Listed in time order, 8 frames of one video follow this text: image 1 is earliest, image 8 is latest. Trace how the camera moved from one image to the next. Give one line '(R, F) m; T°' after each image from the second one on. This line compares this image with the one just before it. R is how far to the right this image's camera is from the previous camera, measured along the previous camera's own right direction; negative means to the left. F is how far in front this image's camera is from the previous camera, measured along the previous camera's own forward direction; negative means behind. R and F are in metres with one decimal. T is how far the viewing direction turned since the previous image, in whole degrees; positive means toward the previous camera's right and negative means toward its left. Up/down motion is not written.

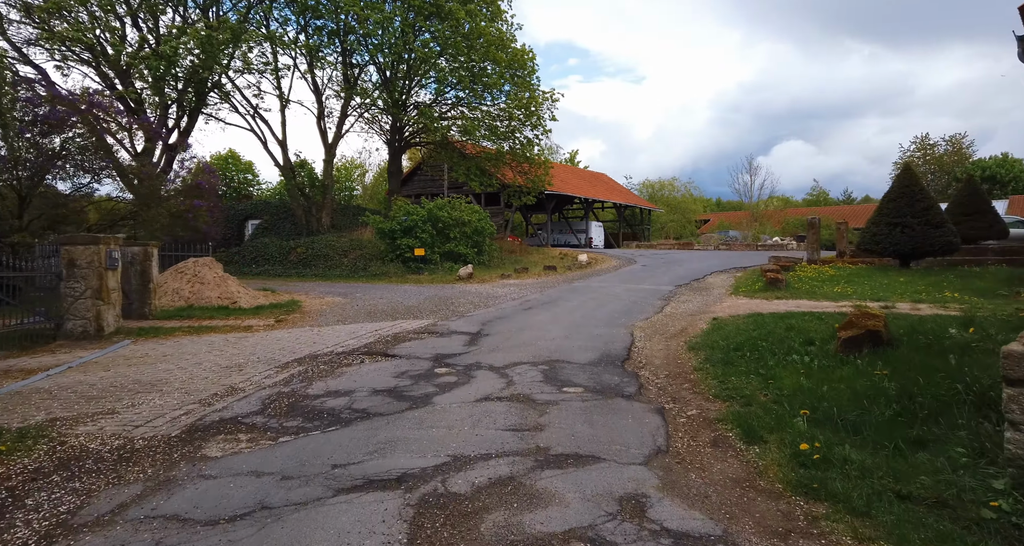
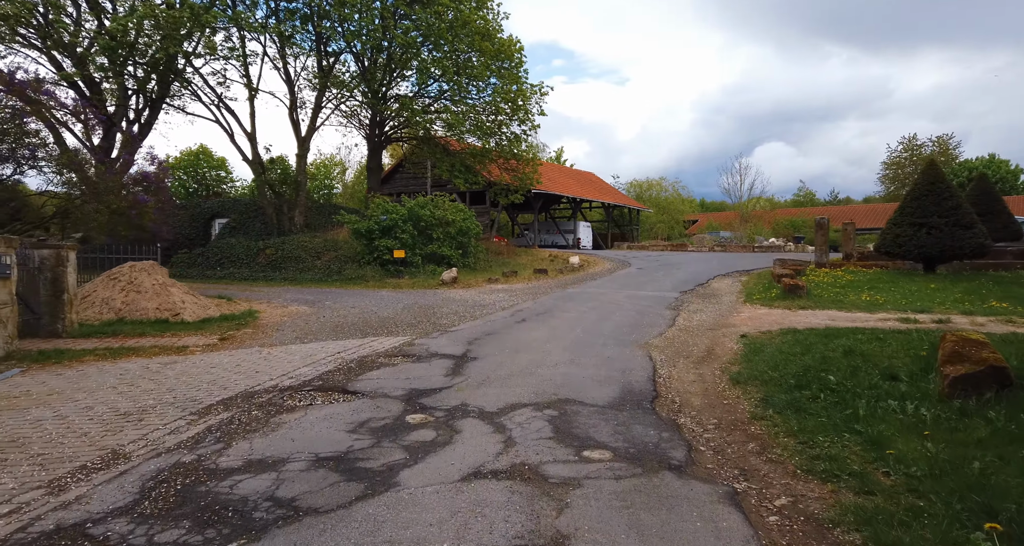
(-0.1, +1.6) m; +2°
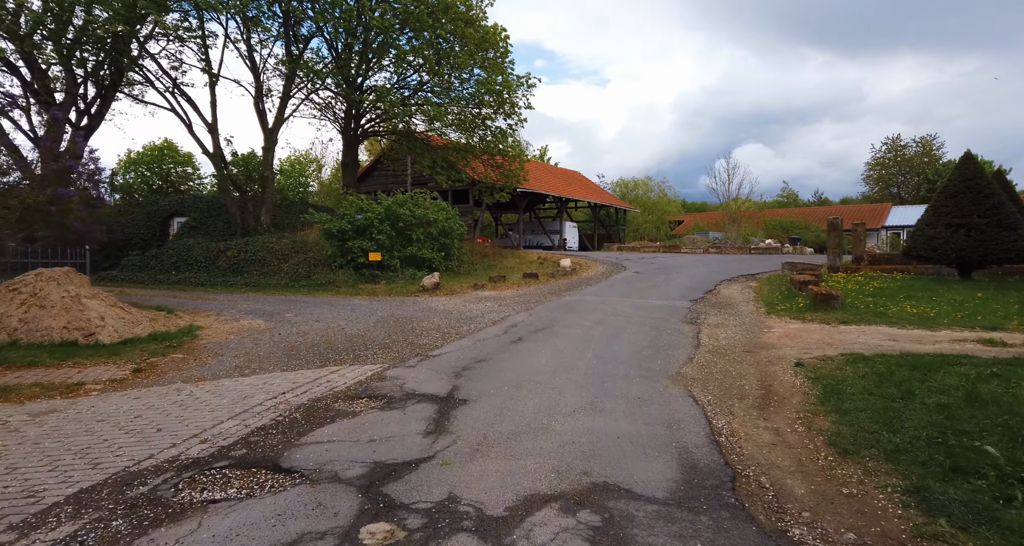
(-0.2, +1.8) m; +2°
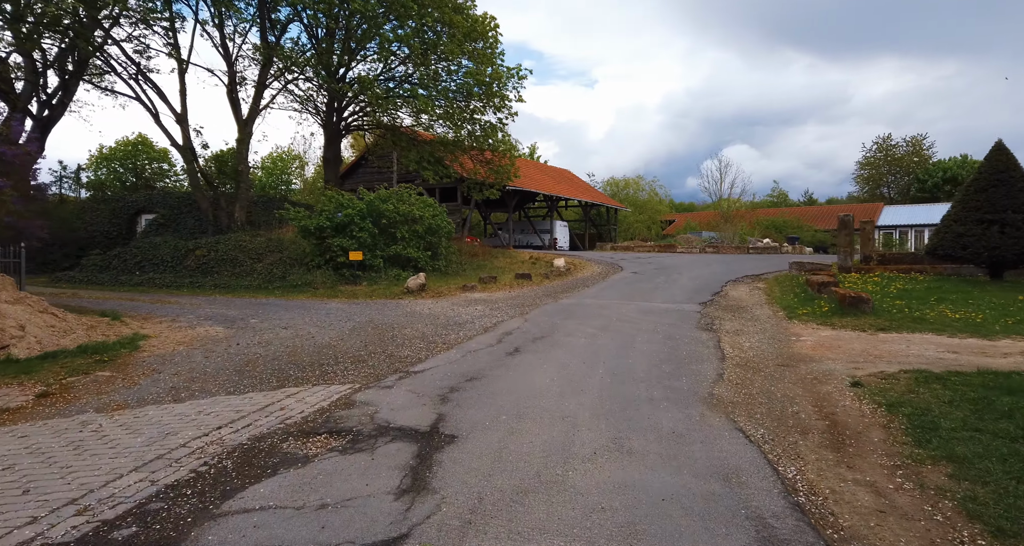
(-0.1, +1.2) m; +1°
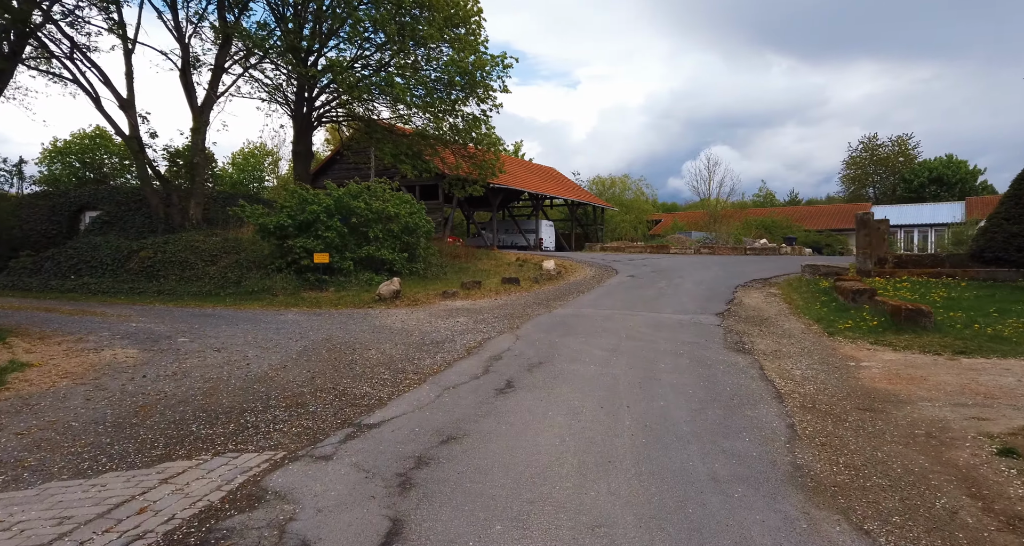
(-0.1, +1.8) m; +2°
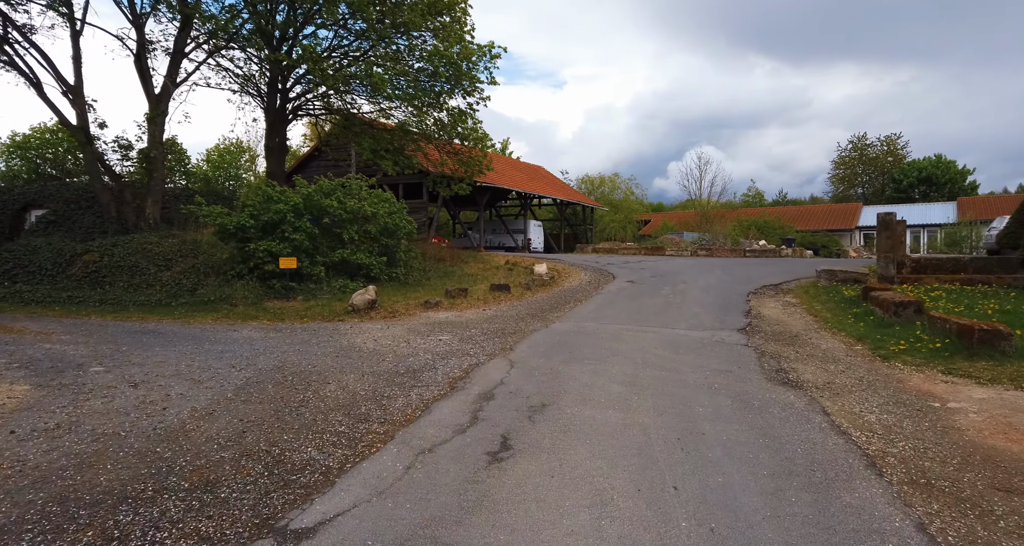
(-0.1, +1.5) m; +2°
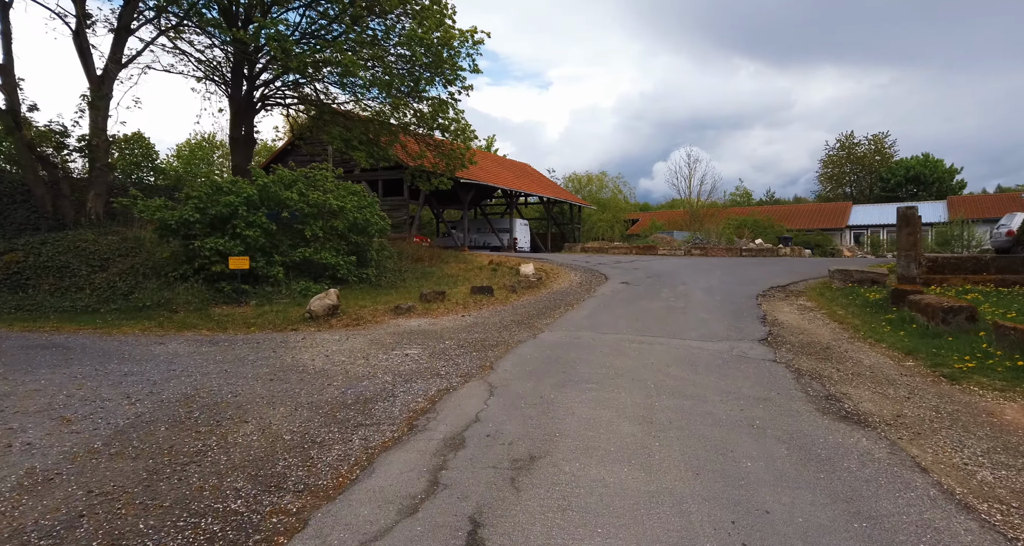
(+0.1, +1.6) m; +2°
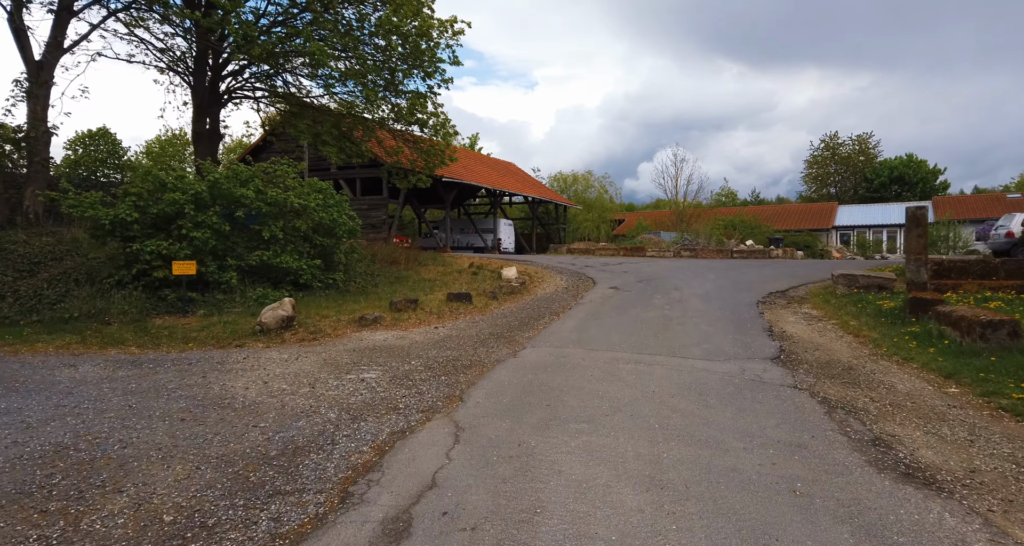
(+0.1, +1.2) m; +2°
